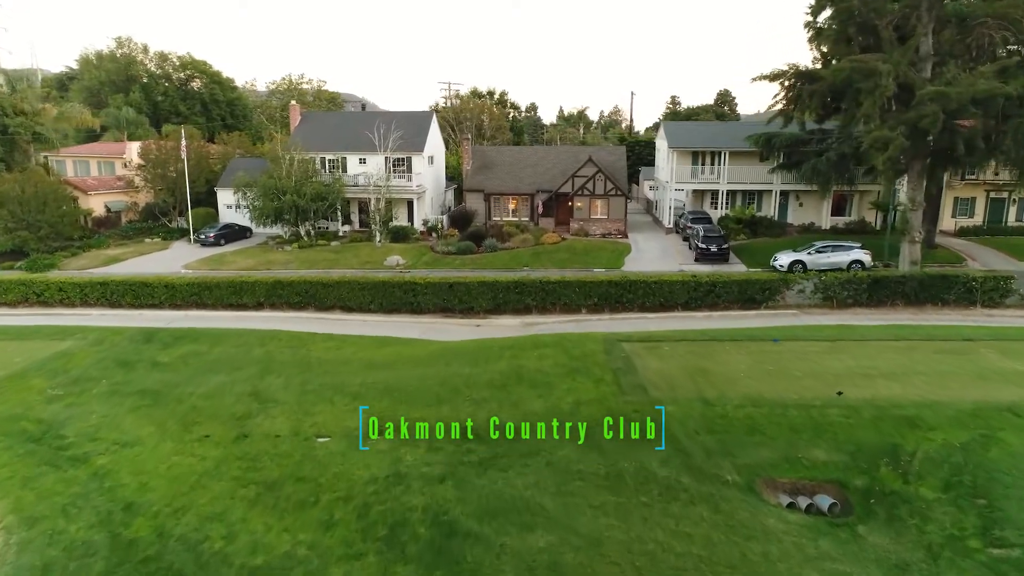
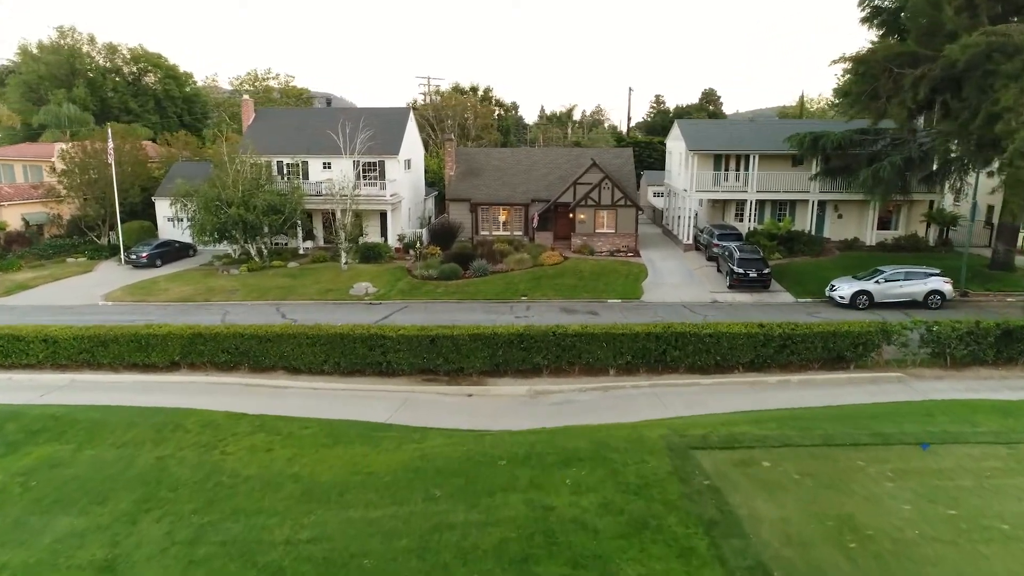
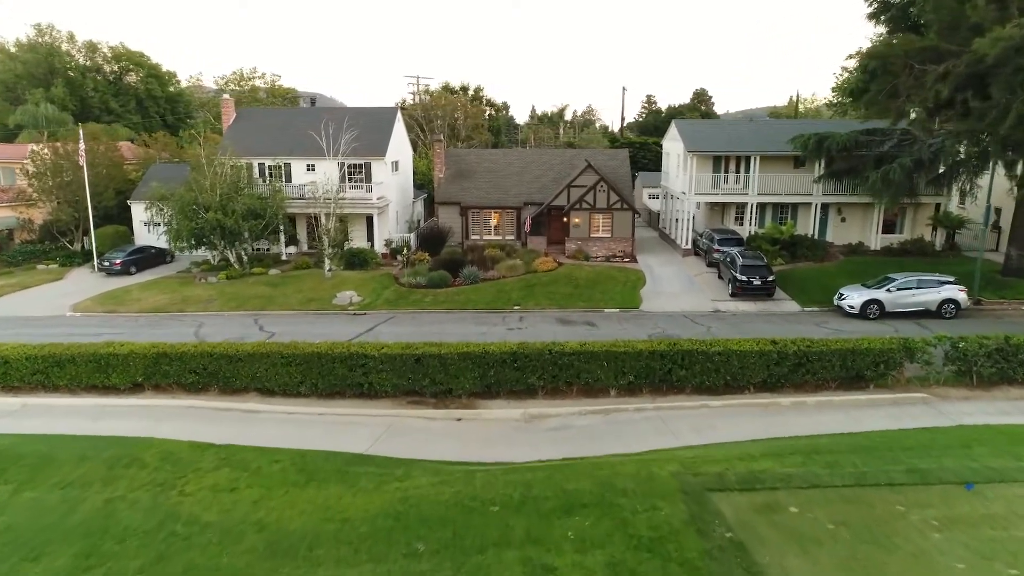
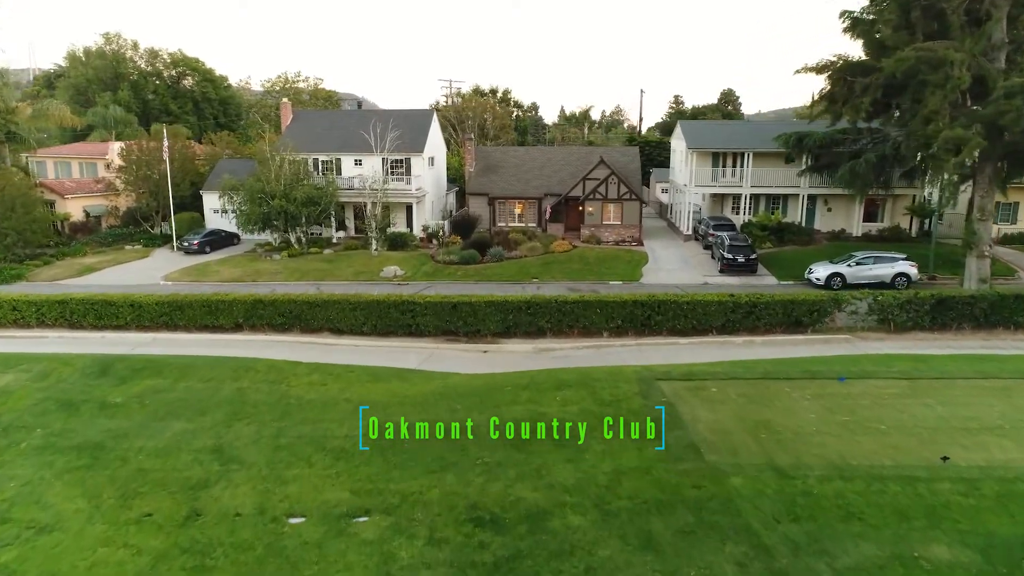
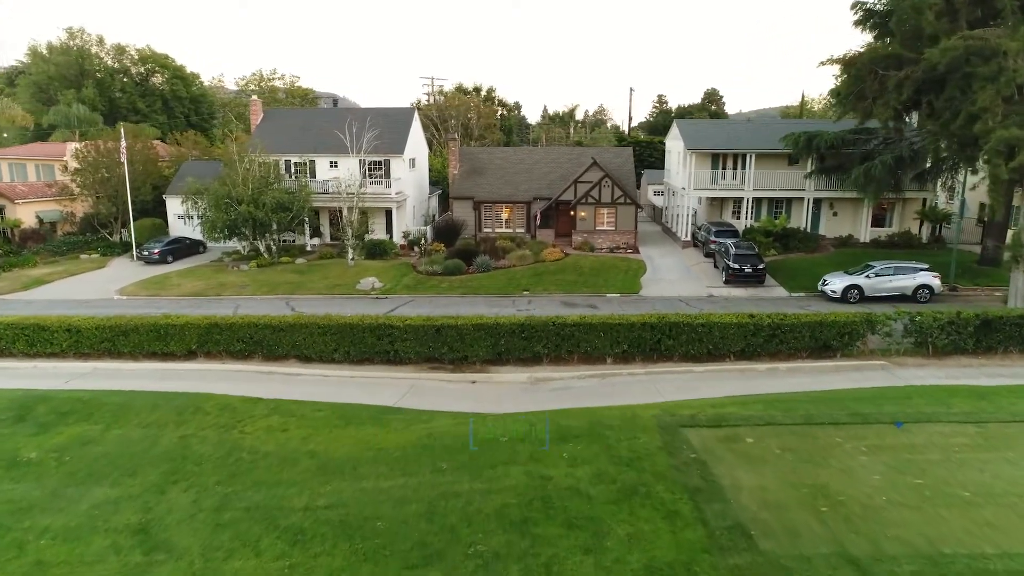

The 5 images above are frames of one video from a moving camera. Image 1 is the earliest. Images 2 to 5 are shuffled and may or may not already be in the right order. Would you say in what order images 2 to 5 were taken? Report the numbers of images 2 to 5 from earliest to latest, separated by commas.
4, 5, 2, 3
